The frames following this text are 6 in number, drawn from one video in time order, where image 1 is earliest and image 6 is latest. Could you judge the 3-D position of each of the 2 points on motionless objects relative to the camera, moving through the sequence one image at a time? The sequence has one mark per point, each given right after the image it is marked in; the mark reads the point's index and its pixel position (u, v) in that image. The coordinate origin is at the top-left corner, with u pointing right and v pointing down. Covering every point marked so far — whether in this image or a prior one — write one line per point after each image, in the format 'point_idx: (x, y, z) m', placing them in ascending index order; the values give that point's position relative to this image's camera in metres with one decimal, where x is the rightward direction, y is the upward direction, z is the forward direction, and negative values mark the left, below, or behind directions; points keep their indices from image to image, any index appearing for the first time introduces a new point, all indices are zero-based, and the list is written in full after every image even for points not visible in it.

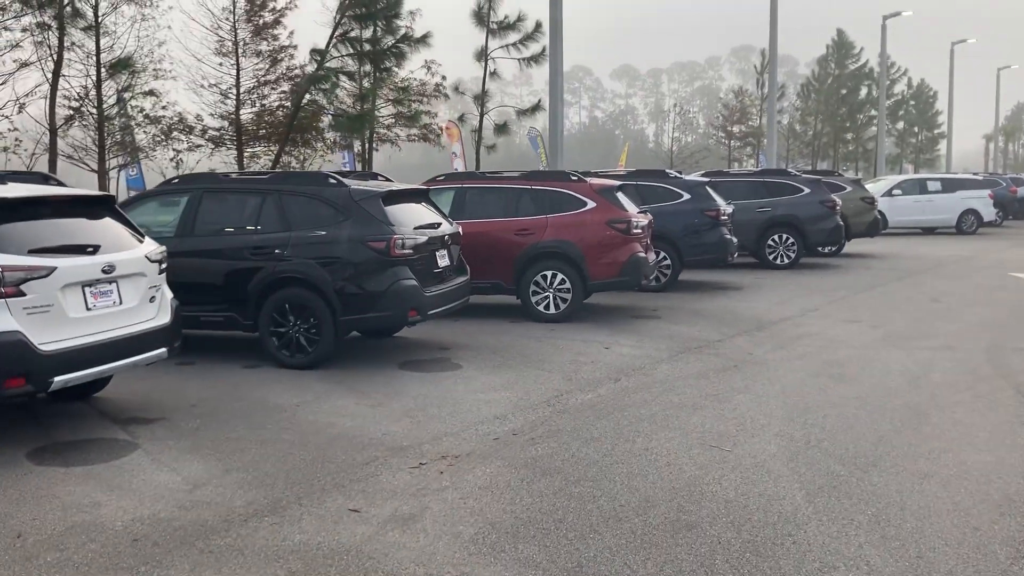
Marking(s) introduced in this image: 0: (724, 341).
0: (+2.2, -0.6, +10.0) m
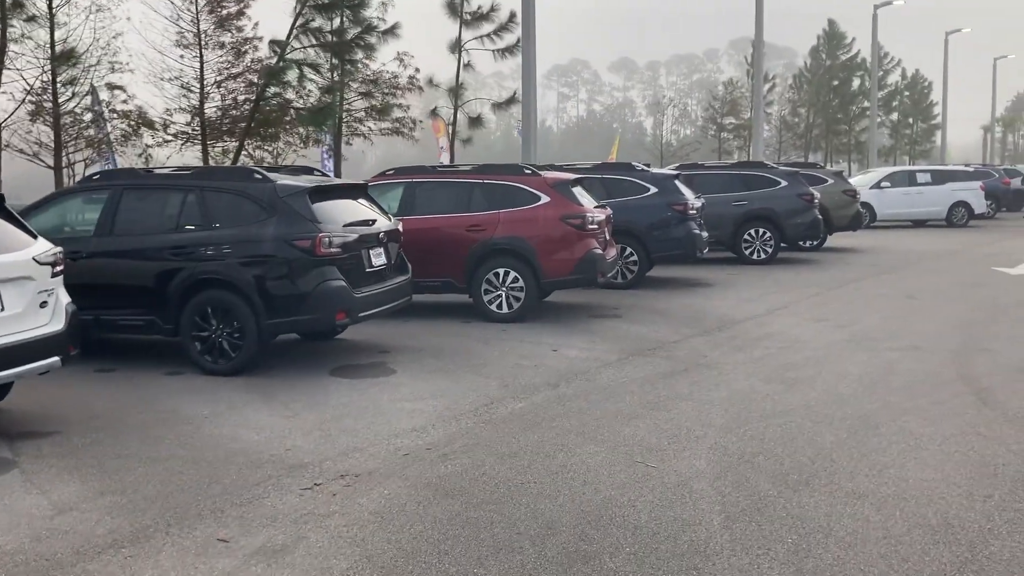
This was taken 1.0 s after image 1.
0: (+1.7, -0.5, +9.5) m
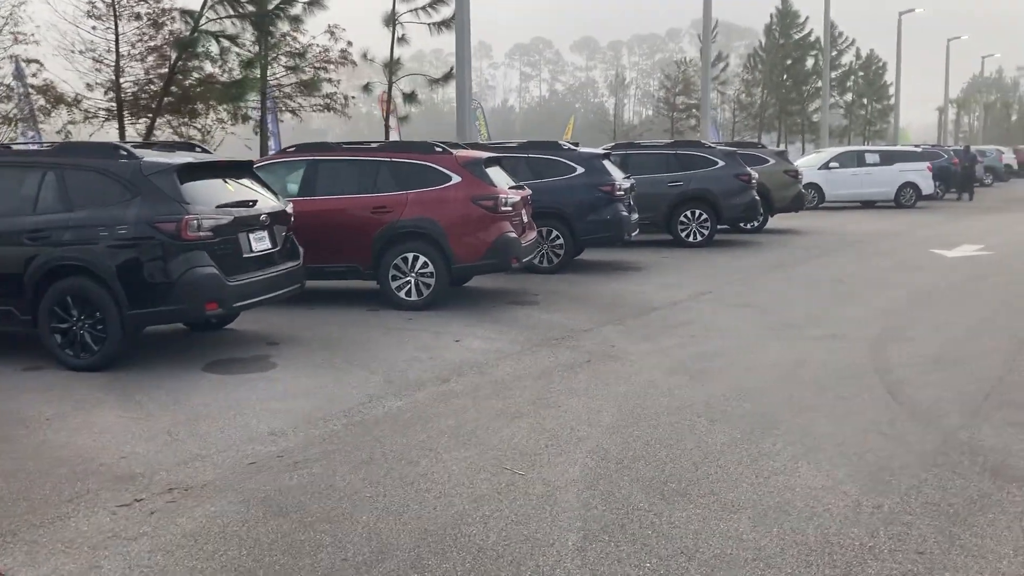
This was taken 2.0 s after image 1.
0: (+0.7, -0.4, +9.0) m
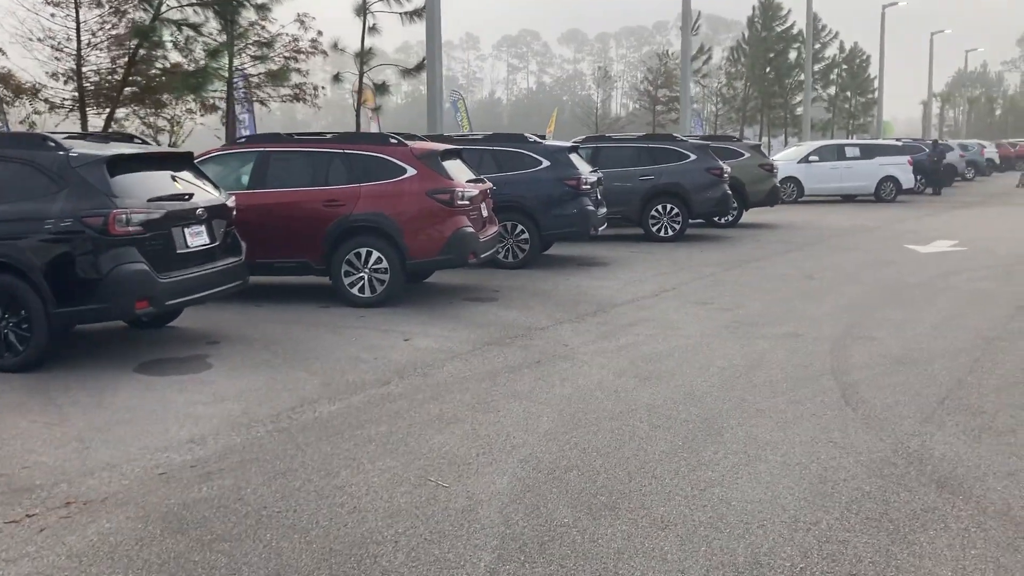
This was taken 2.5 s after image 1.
0: (+0.3, -0.4, +8.7) m
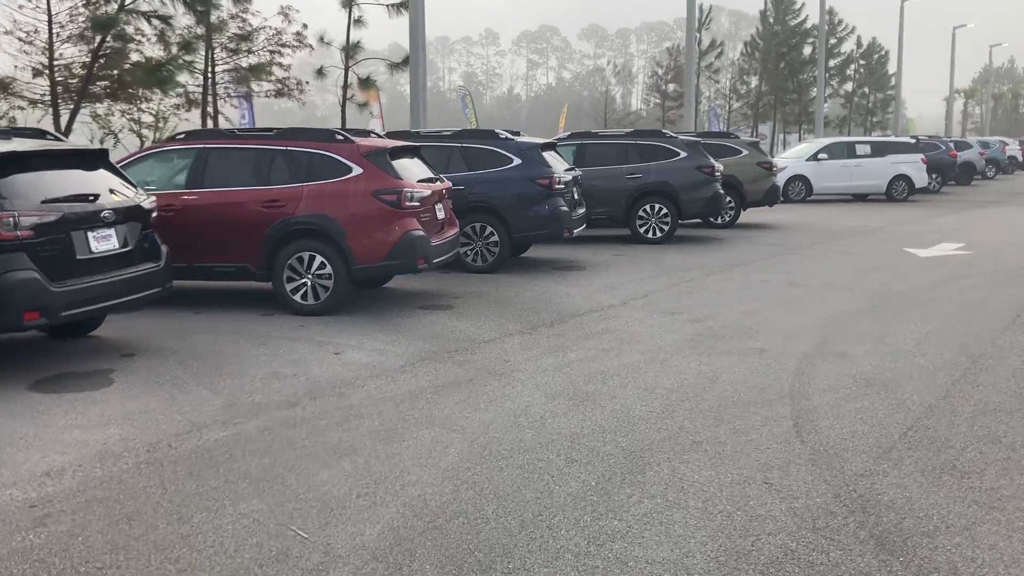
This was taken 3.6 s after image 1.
0: (-0.2, -0.5, +8.1) m
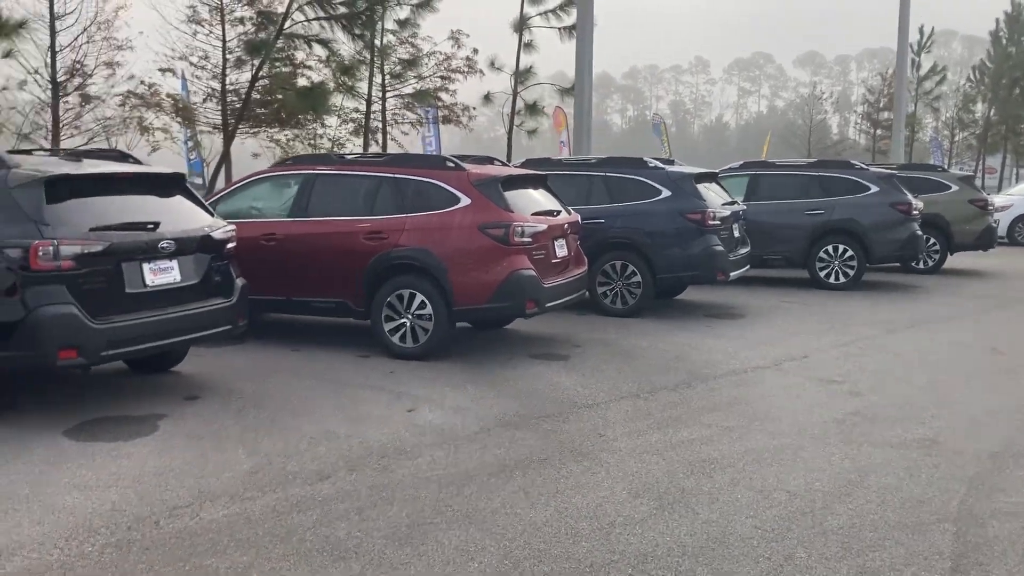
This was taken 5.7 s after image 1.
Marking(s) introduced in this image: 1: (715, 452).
0: (+0.6, -0.9, +6.8) m
1: (+1.3, -1.0, +5.8) m
